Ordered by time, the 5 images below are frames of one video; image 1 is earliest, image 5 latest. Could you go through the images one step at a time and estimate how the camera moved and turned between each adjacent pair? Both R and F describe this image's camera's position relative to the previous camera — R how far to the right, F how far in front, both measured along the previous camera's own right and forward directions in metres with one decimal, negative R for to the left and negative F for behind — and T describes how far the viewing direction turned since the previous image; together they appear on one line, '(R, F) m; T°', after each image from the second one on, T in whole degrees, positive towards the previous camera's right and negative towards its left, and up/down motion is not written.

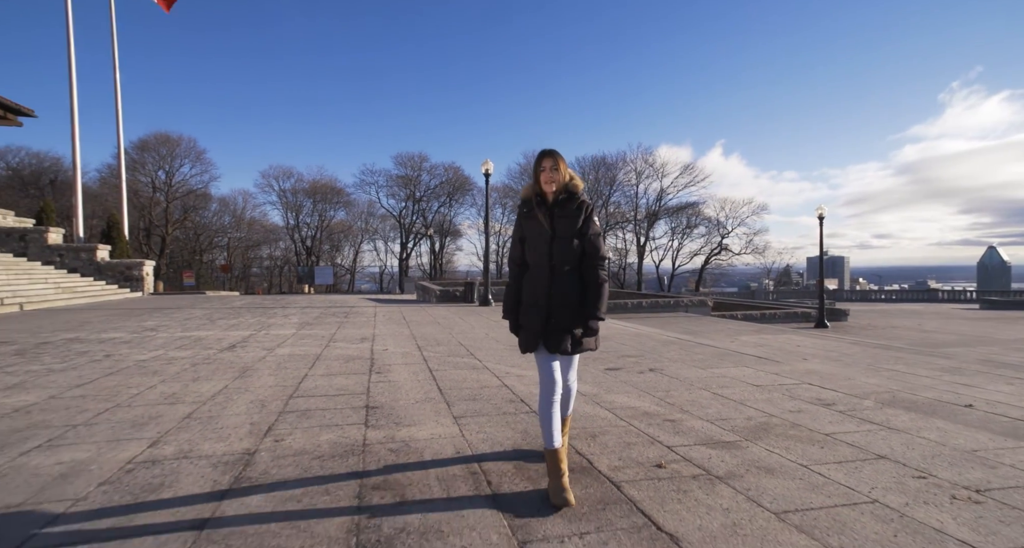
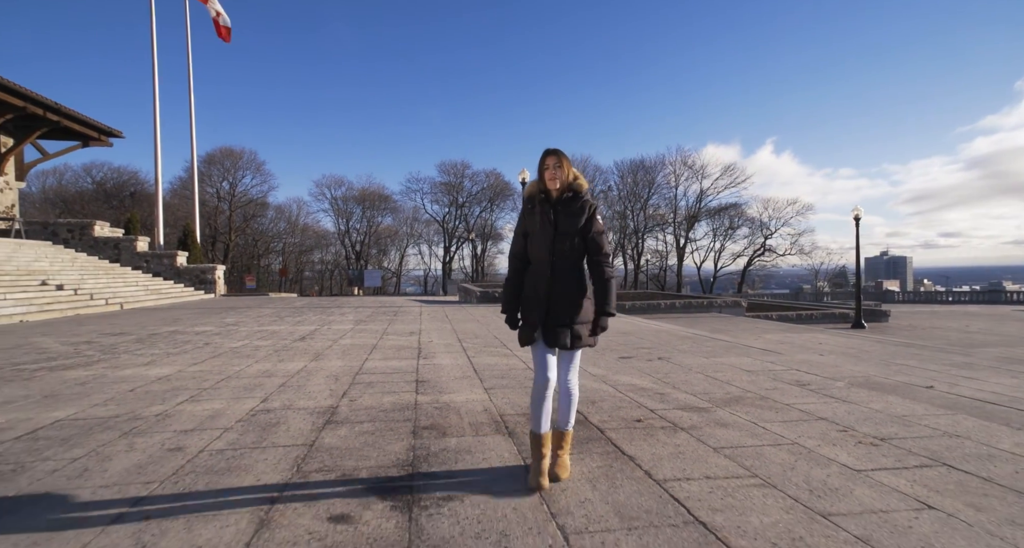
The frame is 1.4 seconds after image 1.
(+0.2, -1.0) m; -5°
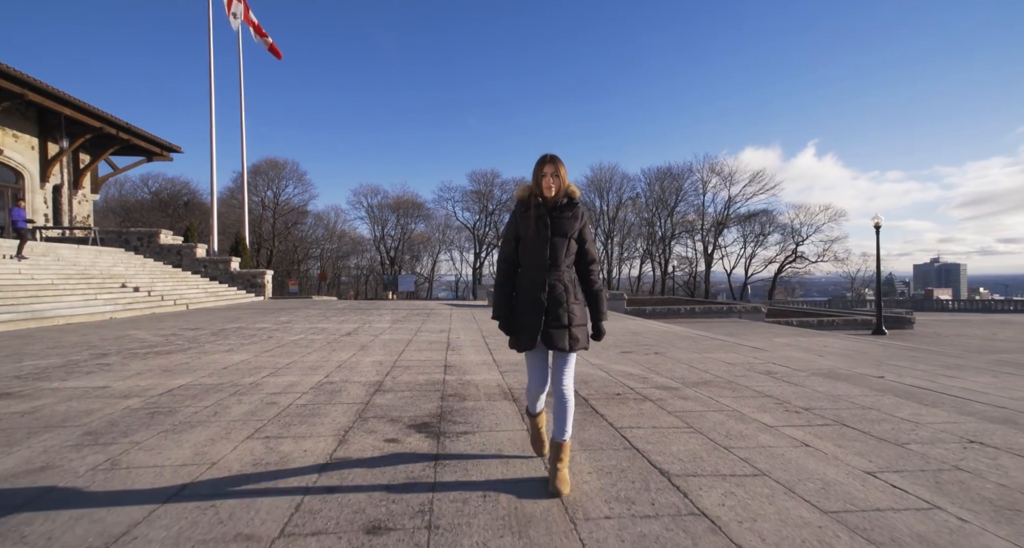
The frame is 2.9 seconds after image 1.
(+0.3, -1.2) m; -4°
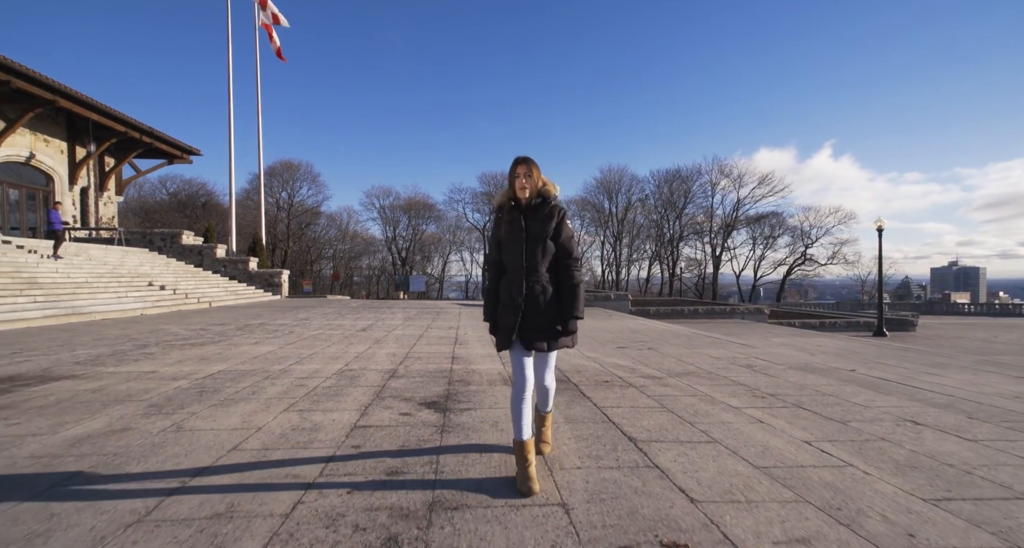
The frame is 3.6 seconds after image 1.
(+0.1, -0.6) m; -1°
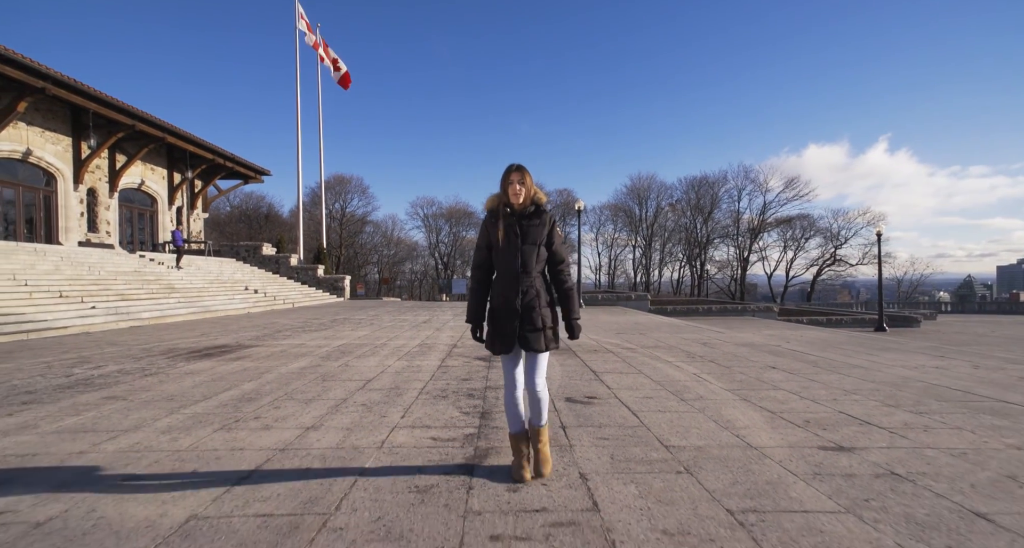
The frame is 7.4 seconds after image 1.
(+0.3, -2.9) m; -4°
